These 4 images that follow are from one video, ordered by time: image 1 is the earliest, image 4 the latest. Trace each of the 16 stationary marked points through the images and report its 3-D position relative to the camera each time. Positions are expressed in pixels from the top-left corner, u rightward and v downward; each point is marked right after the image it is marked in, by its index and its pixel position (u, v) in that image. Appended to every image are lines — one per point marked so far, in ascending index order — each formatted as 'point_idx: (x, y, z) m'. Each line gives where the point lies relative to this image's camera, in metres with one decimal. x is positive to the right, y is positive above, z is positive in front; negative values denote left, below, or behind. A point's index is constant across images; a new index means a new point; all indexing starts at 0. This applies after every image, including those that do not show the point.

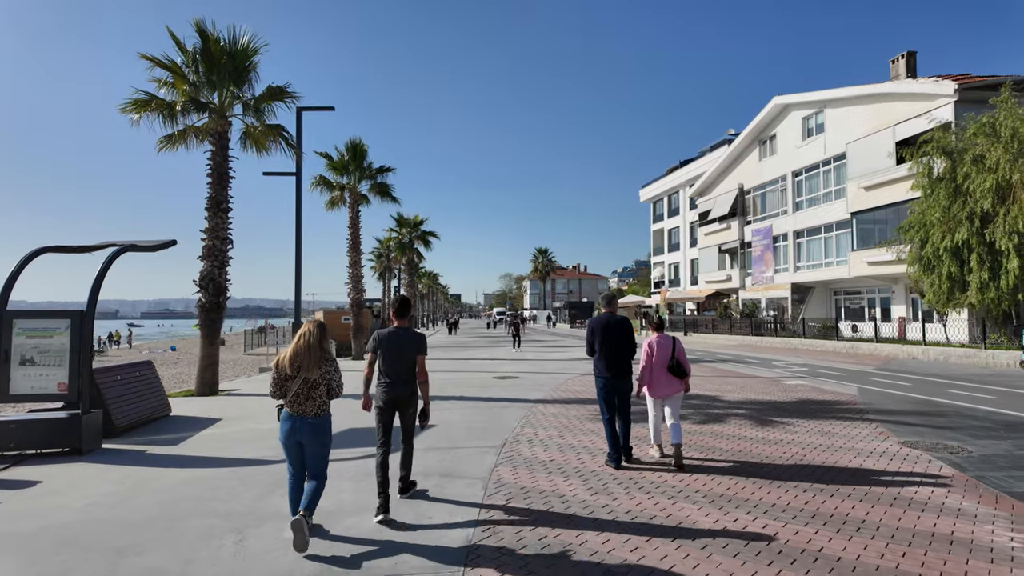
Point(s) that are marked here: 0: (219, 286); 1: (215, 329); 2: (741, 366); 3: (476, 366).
0: (-6.3, 0.0, +12.7) m
1: (-6.4, -0.9, +12.7) m
2: (+6.5, -2.2, +16.9) m
3: (-1.1, -2.3, +17.6) m
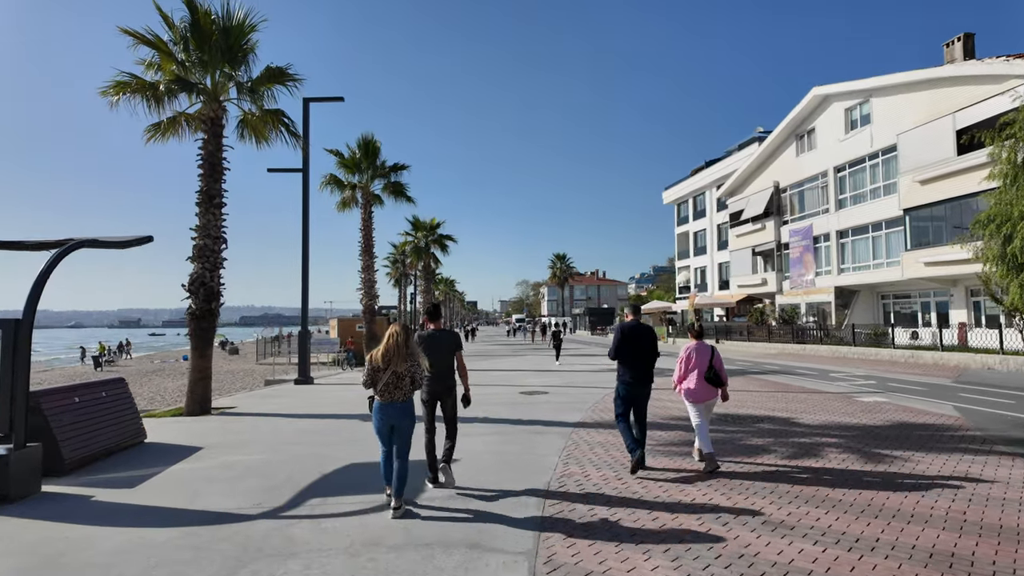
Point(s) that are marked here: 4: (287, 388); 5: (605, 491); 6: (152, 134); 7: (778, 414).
0: (-5.7, -0.1, +11.3) m
1: (-5.8, -1.0, +11.3) m
2: (+7.2, -2.3, +15.1) m
3: (-0.4, -2.4, +15.9) m
4: (-5.8, -2.6, +15.3) m
5: (+0.9, -1.9, +5.6) m
6: (-7.3, +3.1, +11.9) m
7: (+4.3, -2.0, +9.5) m
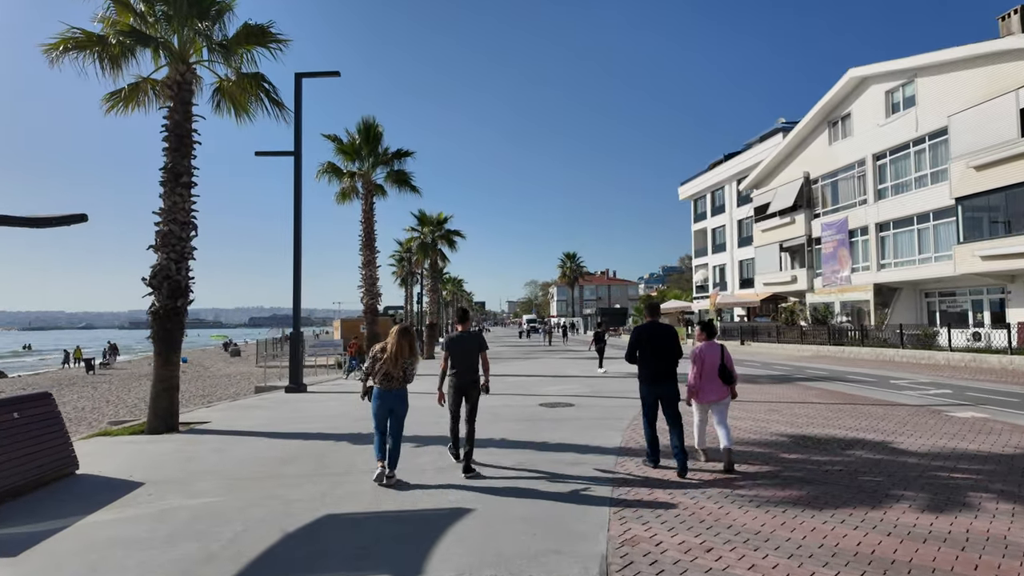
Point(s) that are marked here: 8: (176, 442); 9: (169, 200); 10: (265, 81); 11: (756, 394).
0: (-5.4, 0.0, +9.5) m
1: (-5.5, -0.9, +9.6) m
2: (+7.6, -2.2, +13.2) m
3: (0.0, -2.4, +14.1) m
4: (-5.4, -2.5, +13.6) m
5: (+1.1, -1.8, +3.8) m
6: (-6.9, +3.2, +10.2) m
7: (+4.6, -1.9, +7.7) m
8: (-4.8, -2.2, +8.5) m
9: (-5.5, +1.4, +9.6) m
10: (-4.3, +3.6, +10.3) m
11: (+5.0, -2.2, +12.2) m
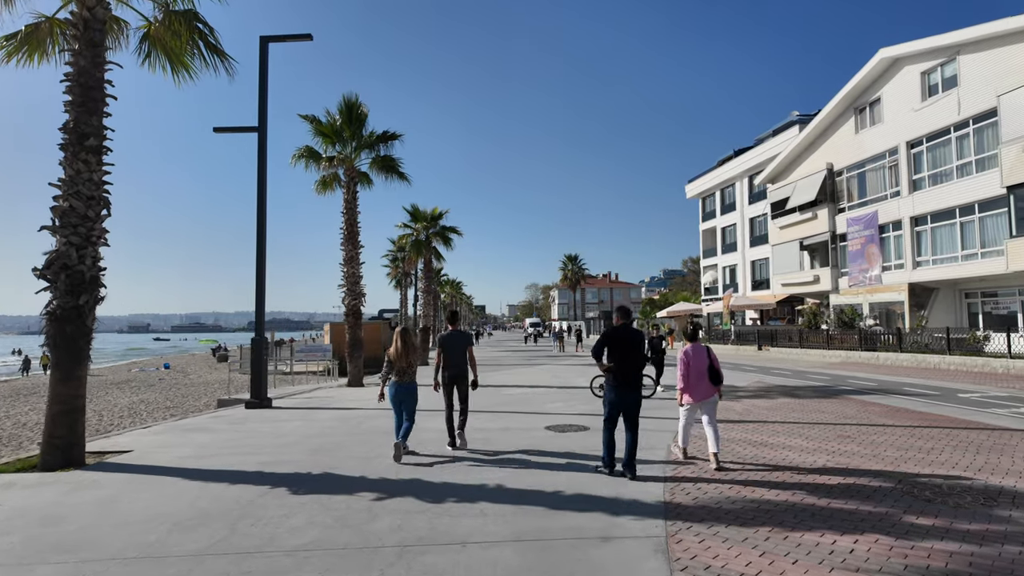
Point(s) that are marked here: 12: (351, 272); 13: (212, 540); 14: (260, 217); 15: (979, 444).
0: (-5.4, +0.1, +7.4) m
1: (-5.5, -0.8, +7.4) m
2: (+7.6, -2.1, +11.0) m
3: (0.0, -2.3, +12.0) m
4: (-5.4, -2.5, +11.4) m
5: (+1.1, -1.7, +1.6) m
6: (-6.9, +3.3, +8.1) m
7: (+4.6, -1.8, +5.6) m
8: (-4.8, -2.1, +6.4) m
9: (-5.5, +1.5, +7.5) m
10: (-4.3, +3.7, +8.2) m
11: (+5.0, -2.1, +10.1) m
12: (-4.8, +0.5, +17.9) m
13: (-2.3, -1.9, +4.5) m
14: (-5.2, +1.4, +12.0) m
15: (+5.7, -1.9, +7.2) m
